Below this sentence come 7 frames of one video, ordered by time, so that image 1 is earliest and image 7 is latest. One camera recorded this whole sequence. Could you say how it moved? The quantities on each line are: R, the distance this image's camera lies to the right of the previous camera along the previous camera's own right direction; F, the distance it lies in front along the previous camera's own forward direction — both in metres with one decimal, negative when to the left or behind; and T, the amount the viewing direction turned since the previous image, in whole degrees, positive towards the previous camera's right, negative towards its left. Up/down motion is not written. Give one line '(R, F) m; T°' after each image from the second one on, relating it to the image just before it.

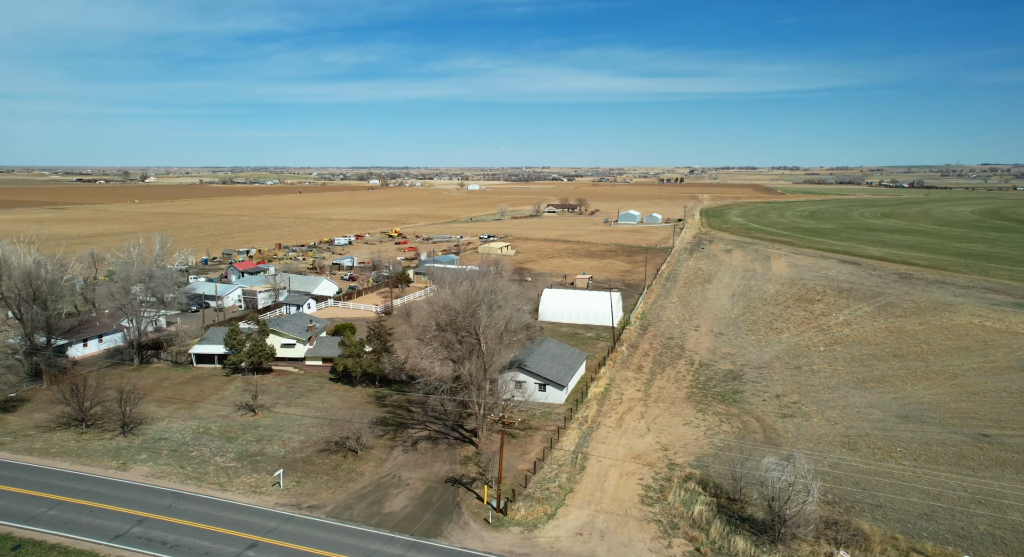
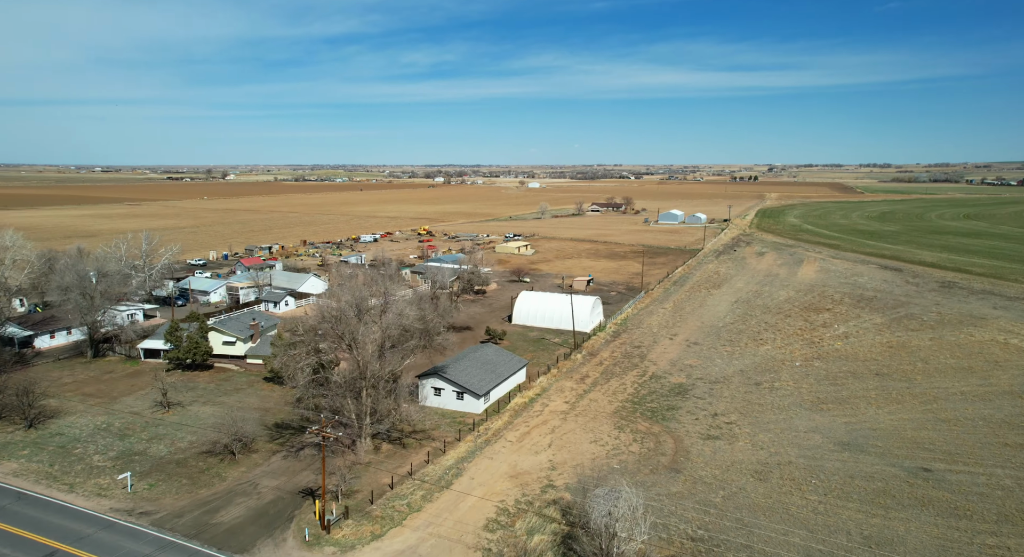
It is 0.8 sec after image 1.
(+5.1, +1.1) m; -6°
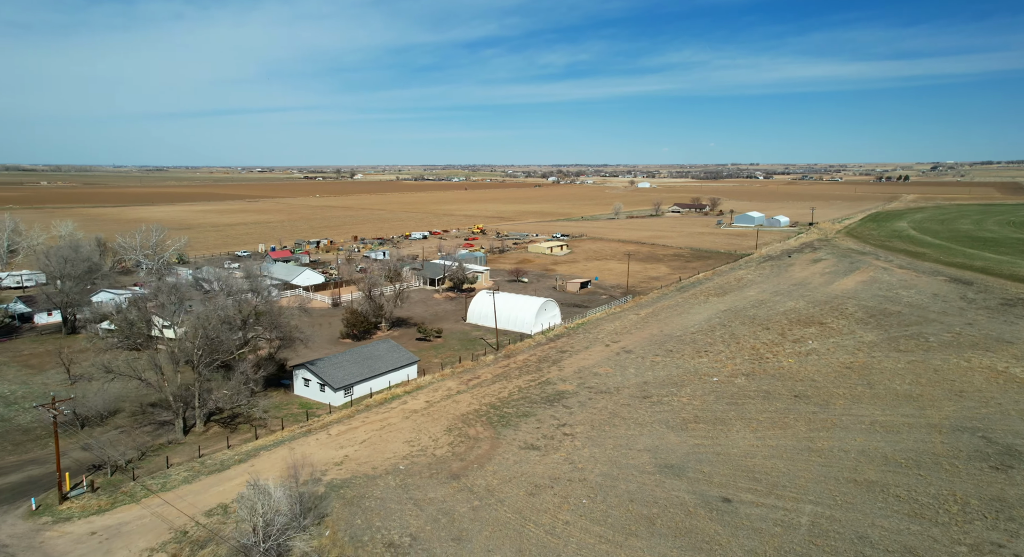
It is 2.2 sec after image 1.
(+9.1, +0.8) m; -10°
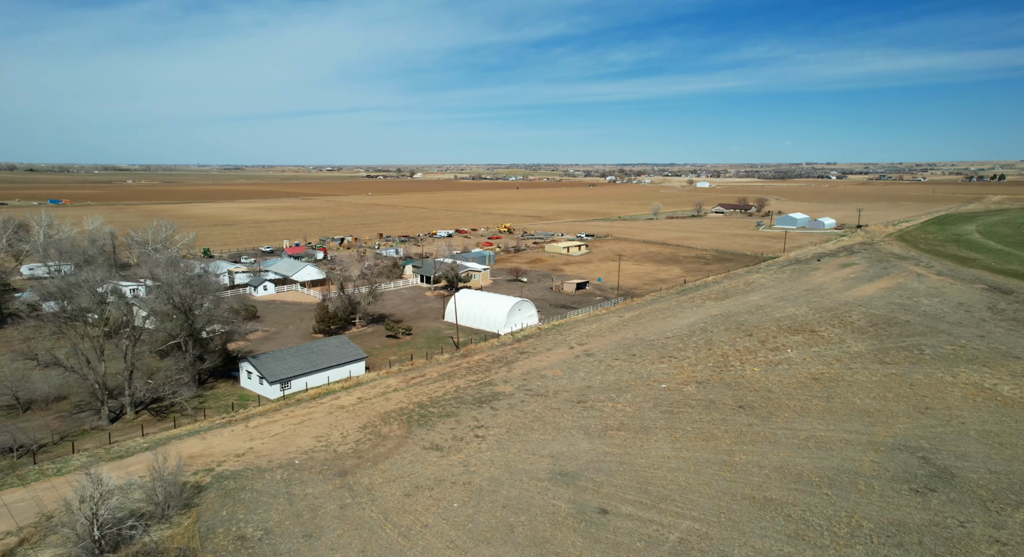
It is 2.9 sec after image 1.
(+4.6, +0.4) m; -5°
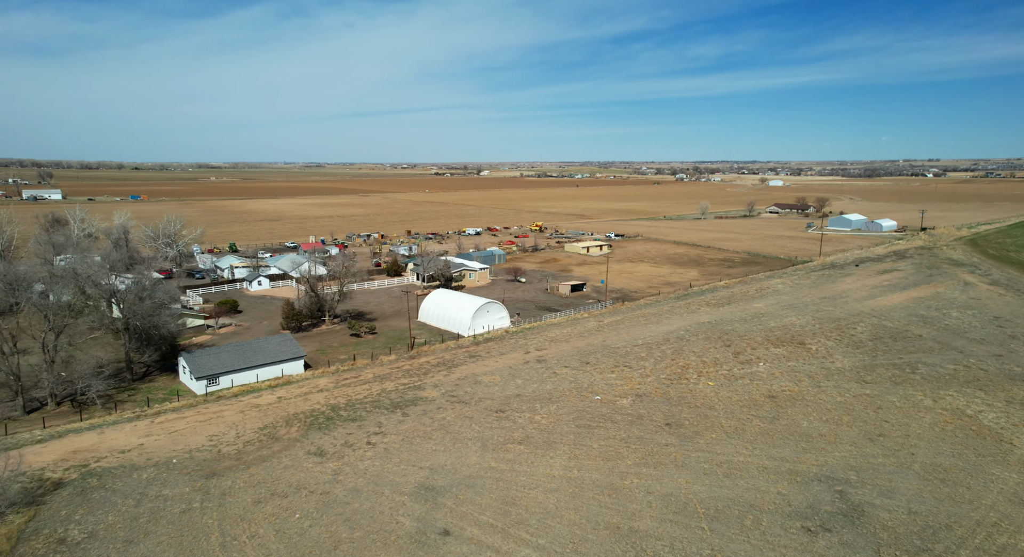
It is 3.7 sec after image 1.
(+5.3, +1.2) m; -6°
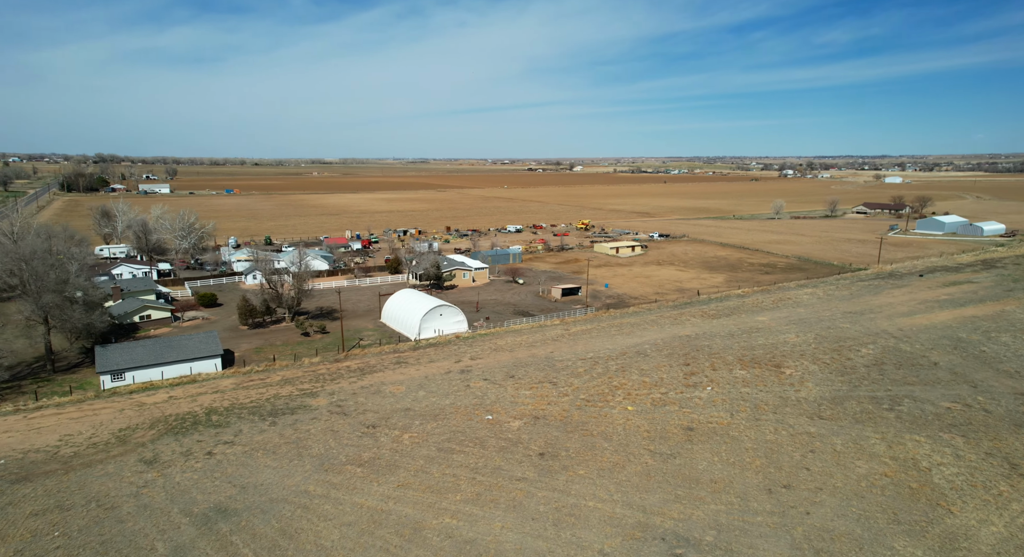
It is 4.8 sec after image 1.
(+7.2, +2.4) m; -9°
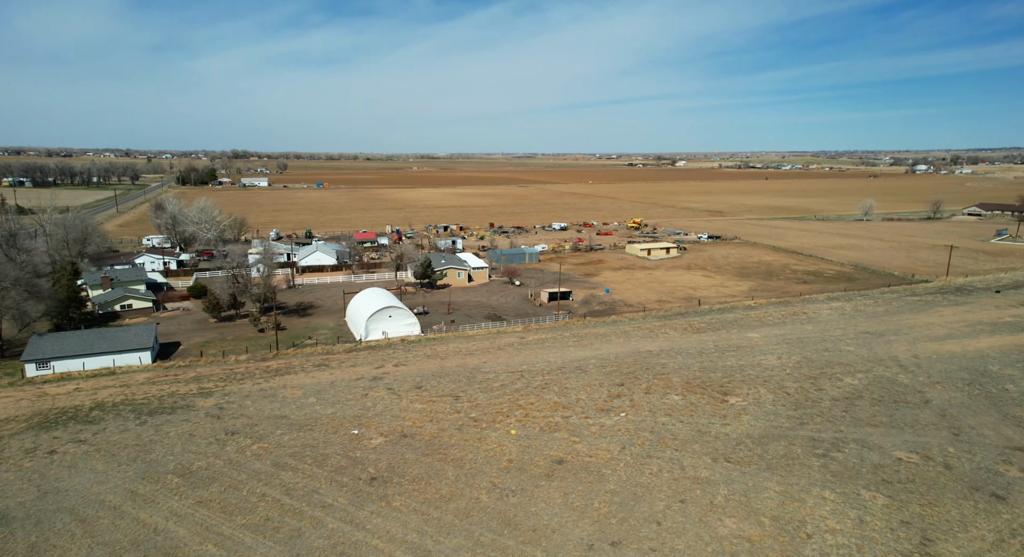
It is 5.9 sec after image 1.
(+7.4, +2.3) m; -9°
